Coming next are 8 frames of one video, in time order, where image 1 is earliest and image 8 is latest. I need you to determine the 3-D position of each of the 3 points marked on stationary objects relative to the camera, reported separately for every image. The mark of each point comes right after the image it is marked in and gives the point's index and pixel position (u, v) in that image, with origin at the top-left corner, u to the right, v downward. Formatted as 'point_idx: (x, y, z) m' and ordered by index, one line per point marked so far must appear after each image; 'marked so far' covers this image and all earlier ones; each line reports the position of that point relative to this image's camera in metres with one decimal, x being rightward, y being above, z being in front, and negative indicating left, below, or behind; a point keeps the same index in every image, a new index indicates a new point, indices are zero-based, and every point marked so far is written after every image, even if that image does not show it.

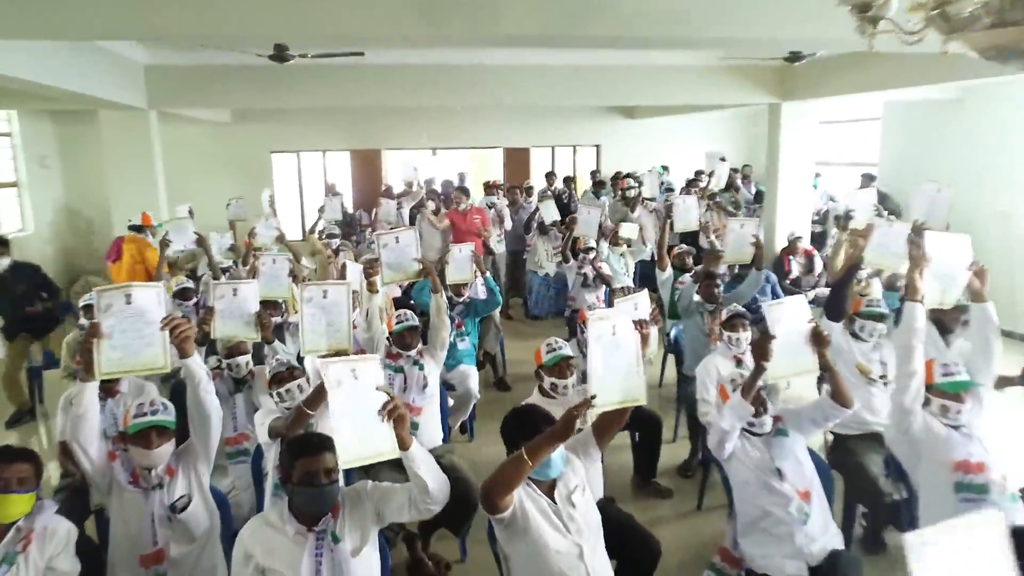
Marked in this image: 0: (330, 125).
0: (-2.2, +2.0, +8.9) m
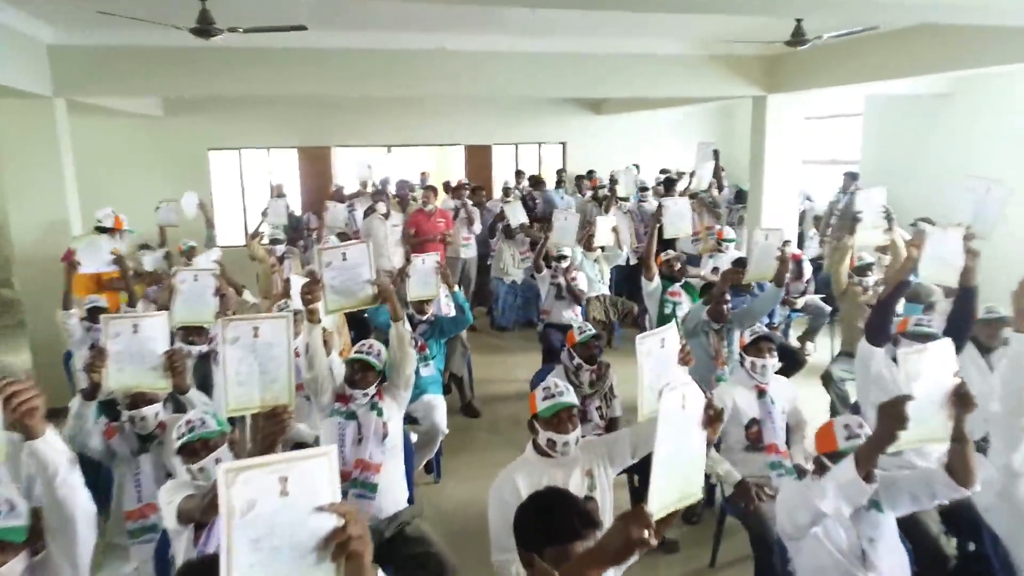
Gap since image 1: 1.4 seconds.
0: (-2.7, +1.9, +8.2) m
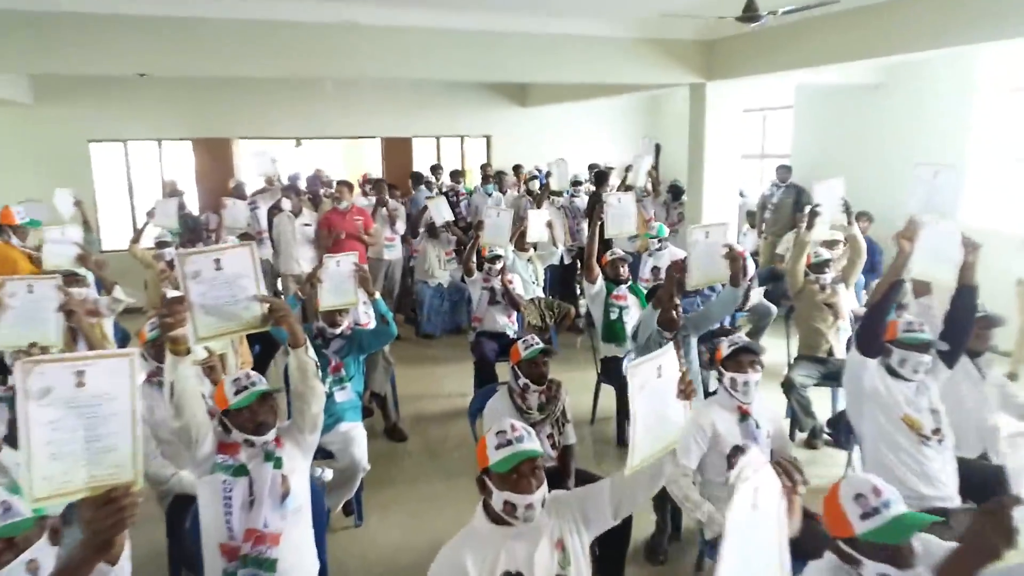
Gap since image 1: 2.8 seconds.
0: (-3.5, +1.8, +7.3) m
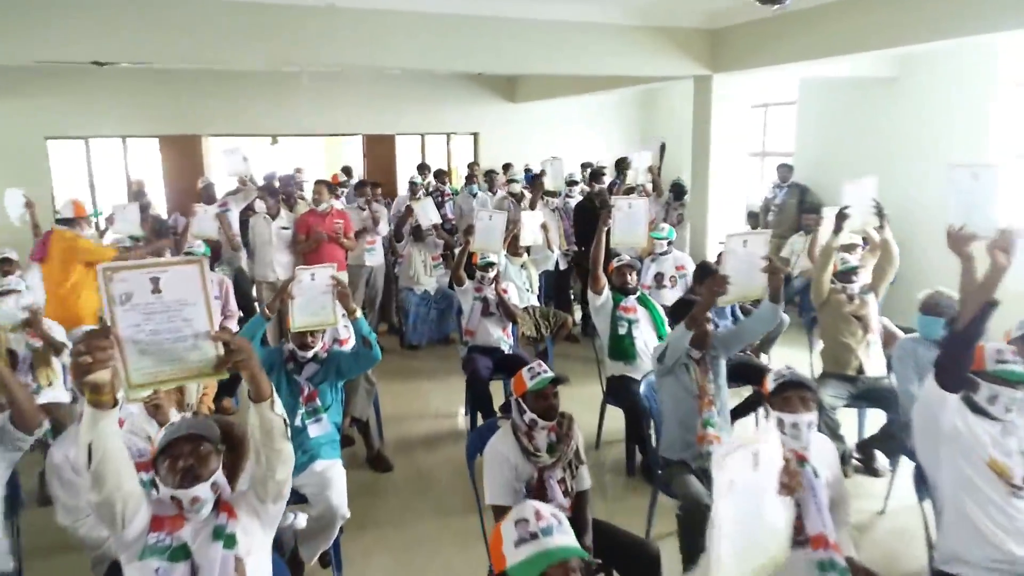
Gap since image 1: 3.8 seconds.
0: (-3.6, +1.8, +6.8) m
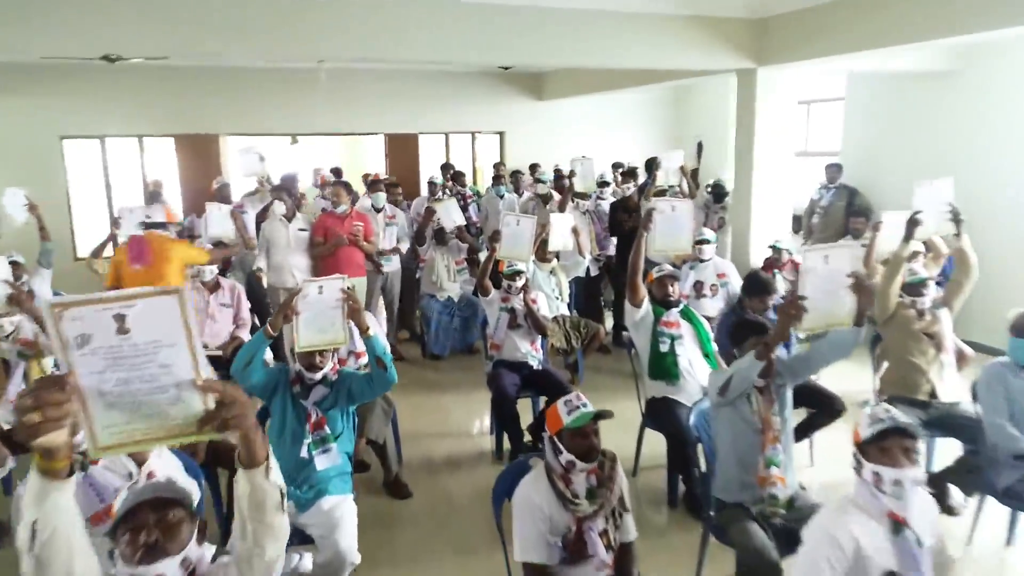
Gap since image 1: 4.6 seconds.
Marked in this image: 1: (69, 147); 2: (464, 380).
0: (-3.3, +1.7, +6.6) m
1: (-4.0, +1.3, +6.6) m
2: (-0.4, -0.7, +5.2) m
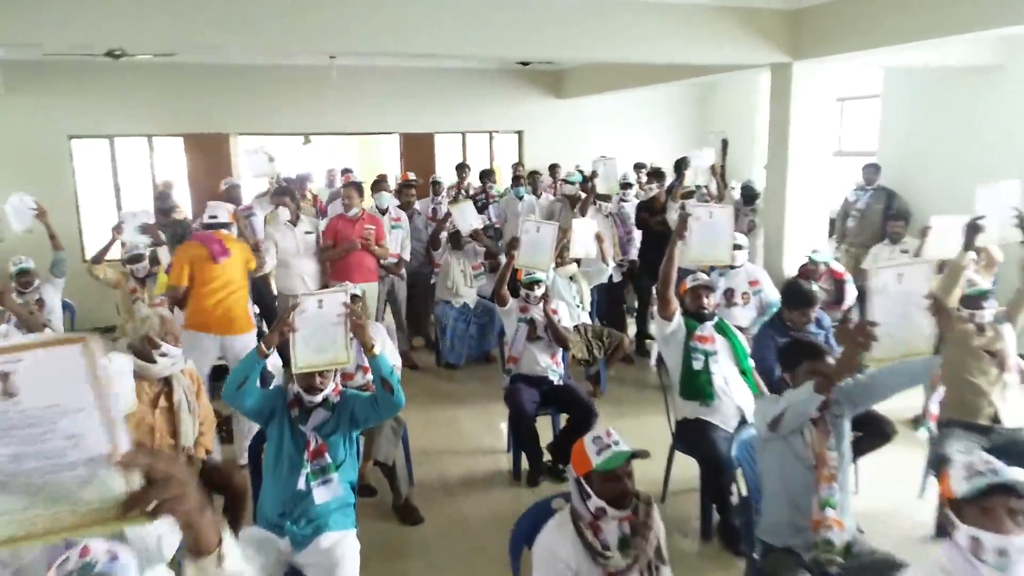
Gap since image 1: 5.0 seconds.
0: (-3.2, +1.7, +6.4) m
1: (-3.9, +1.3, +6.4) m
2: (-0.2, -0.7, +4.9) m
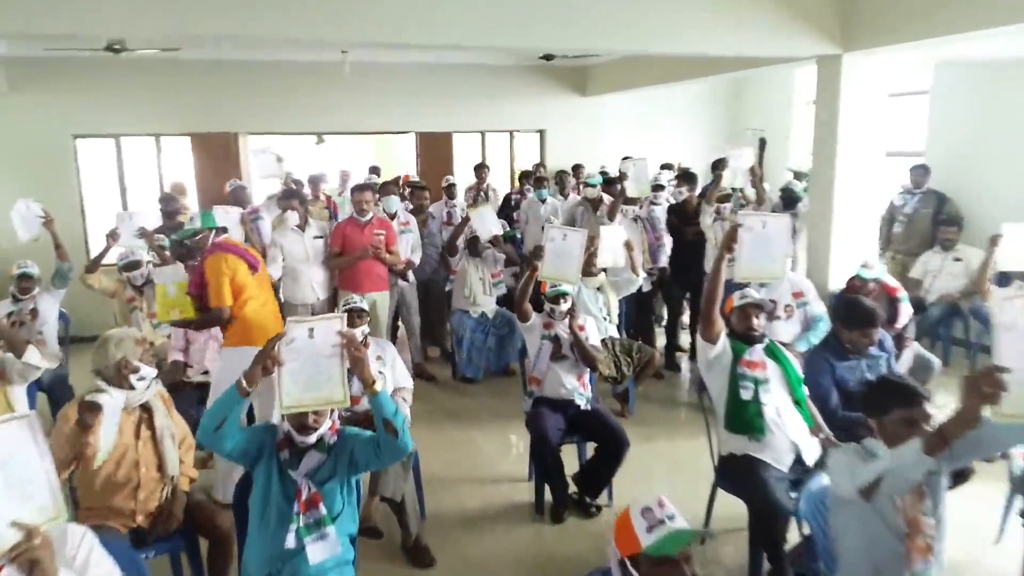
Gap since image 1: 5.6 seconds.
0: (-3.0, +1.6, +6.2) m
1: (-3.7, +1.2, +6.2) m
2: (-0.1, -0.8, +4.6) m
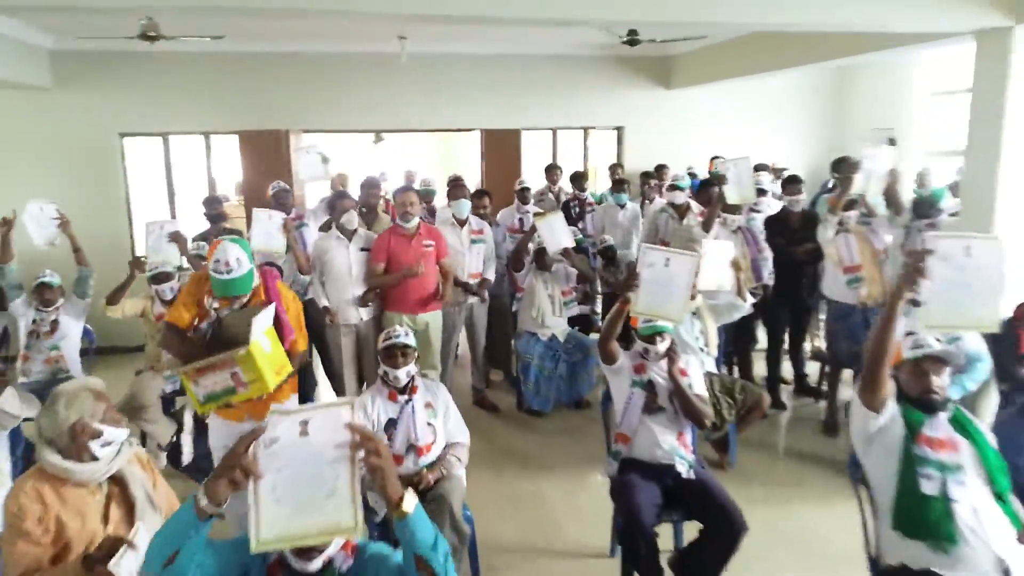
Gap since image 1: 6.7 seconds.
0: (-2.4, +1.6, +5.8) m
1: (-3.1, +1.2, +5.8) m
2: (+0.3, -0.9, +3.9) m
